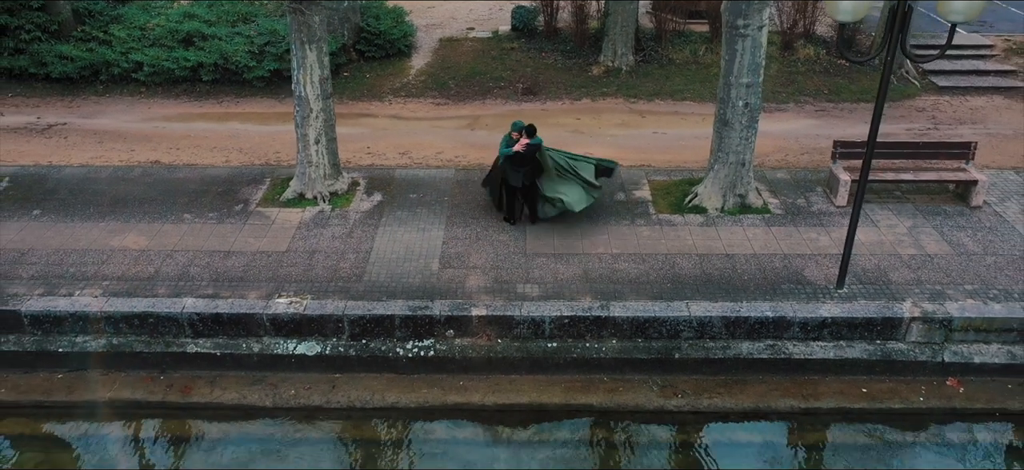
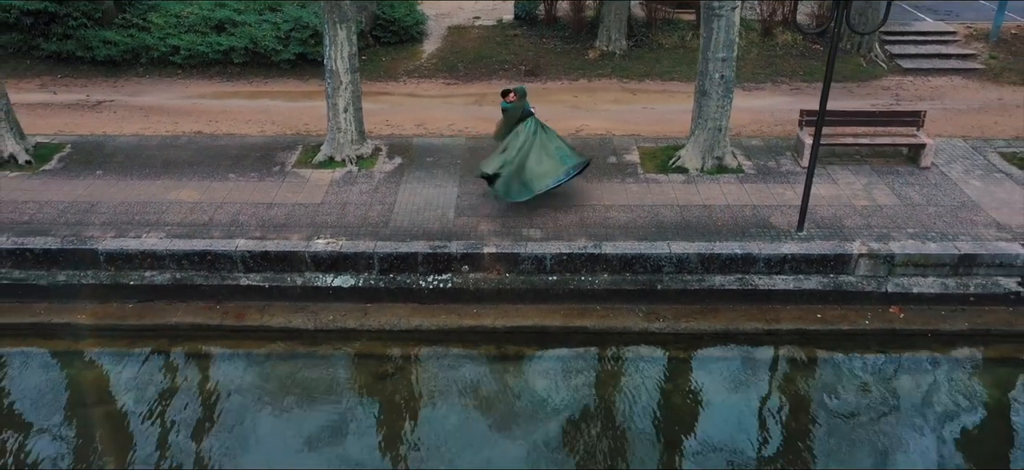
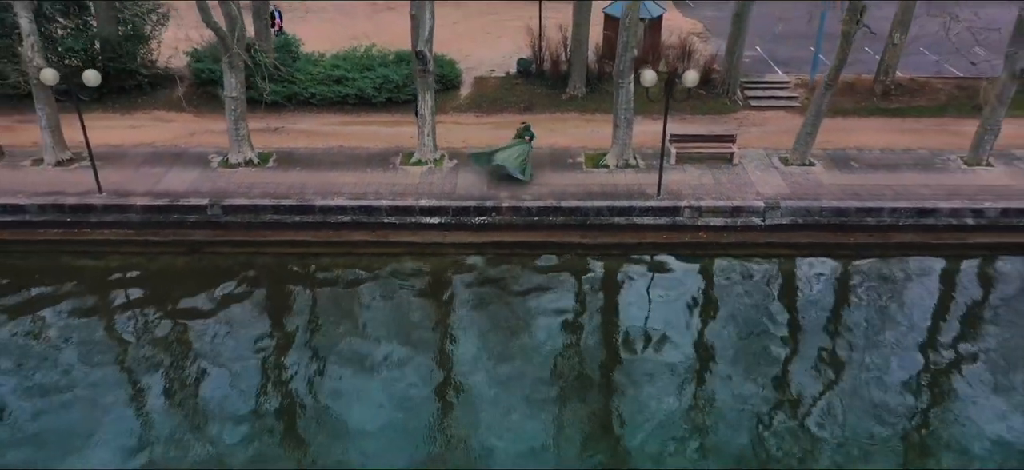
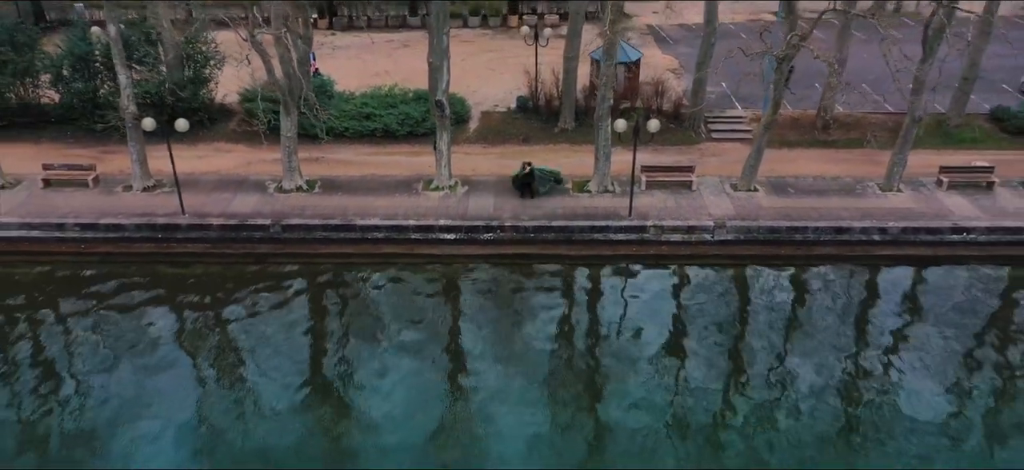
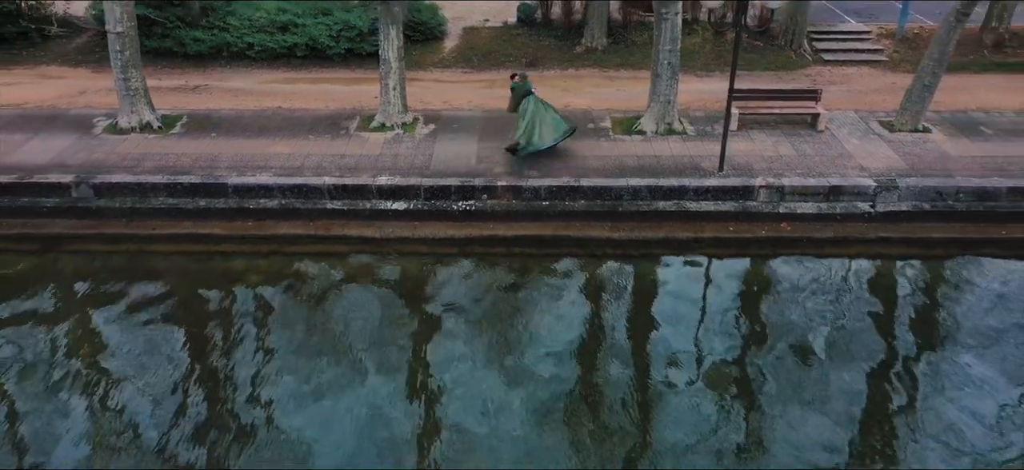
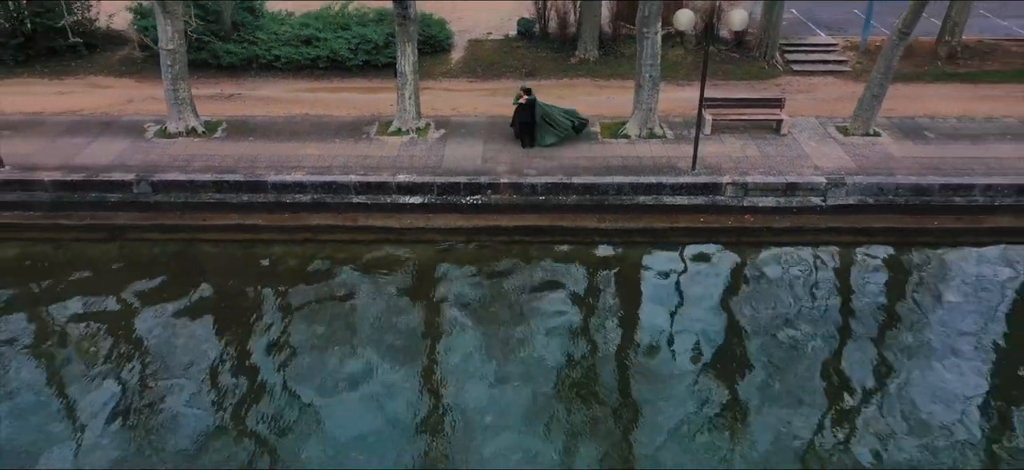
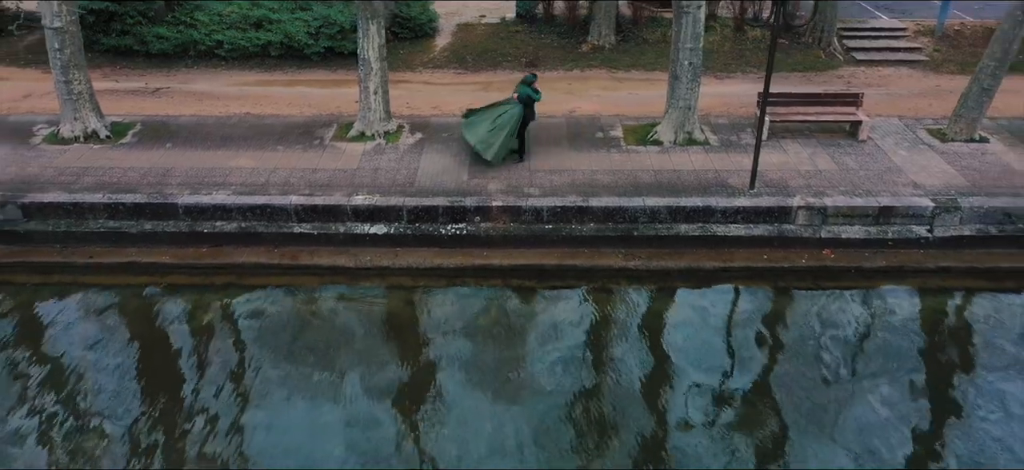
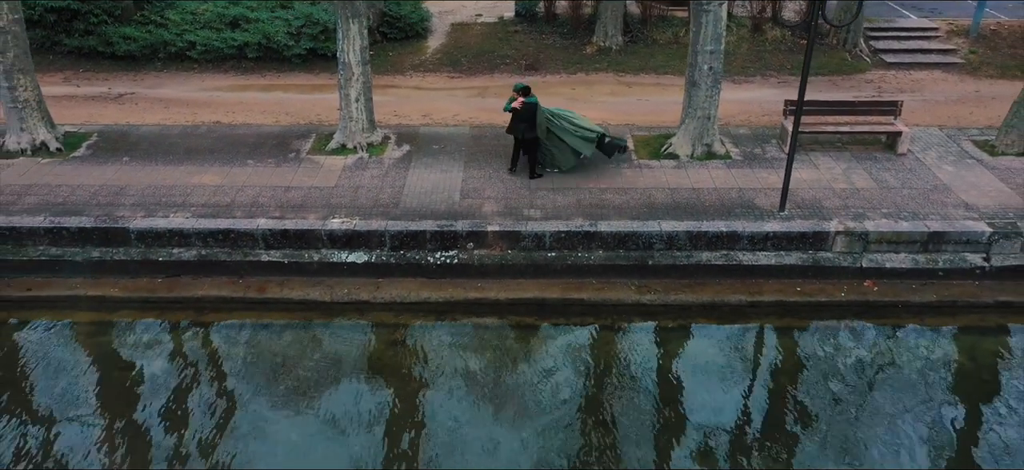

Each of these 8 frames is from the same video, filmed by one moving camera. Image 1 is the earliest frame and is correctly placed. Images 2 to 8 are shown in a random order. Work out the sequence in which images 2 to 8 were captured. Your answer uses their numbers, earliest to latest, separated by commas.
2, 8, 7, 5, 6, 3, 4
